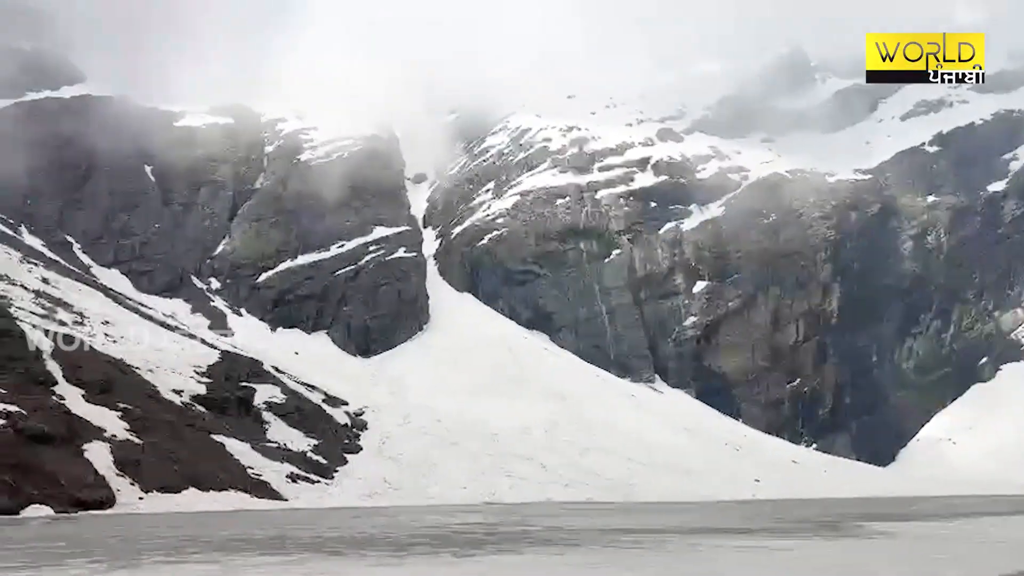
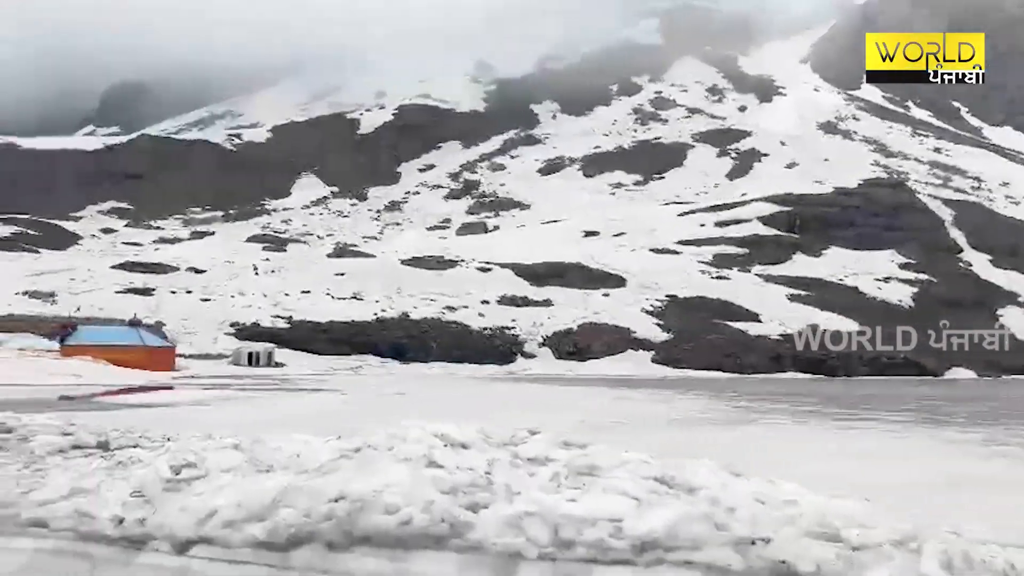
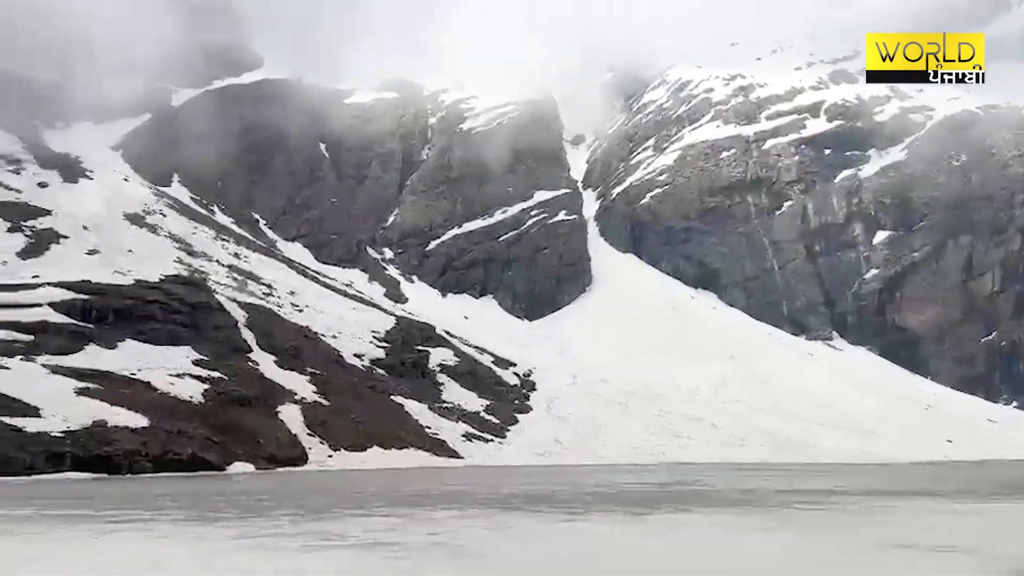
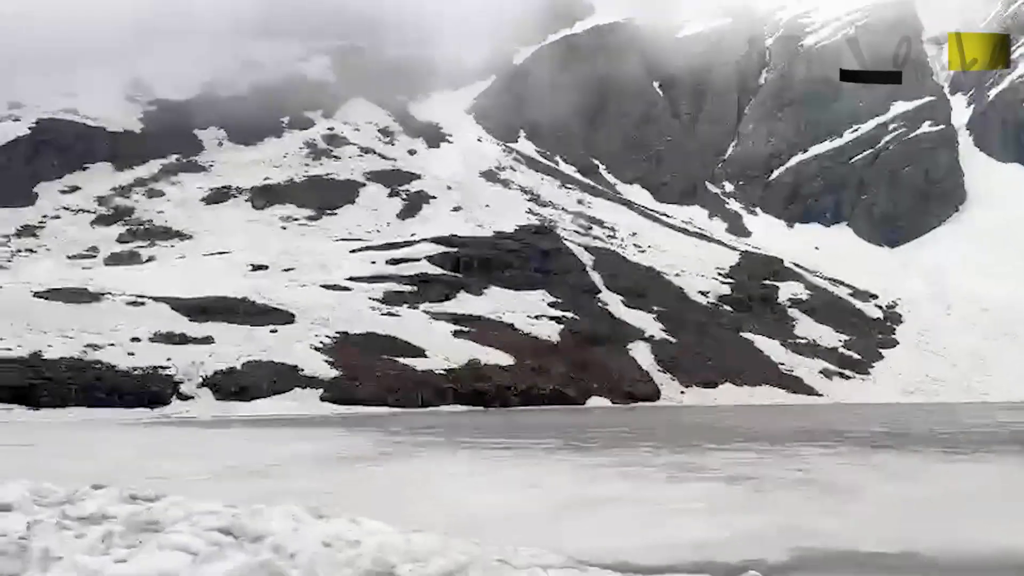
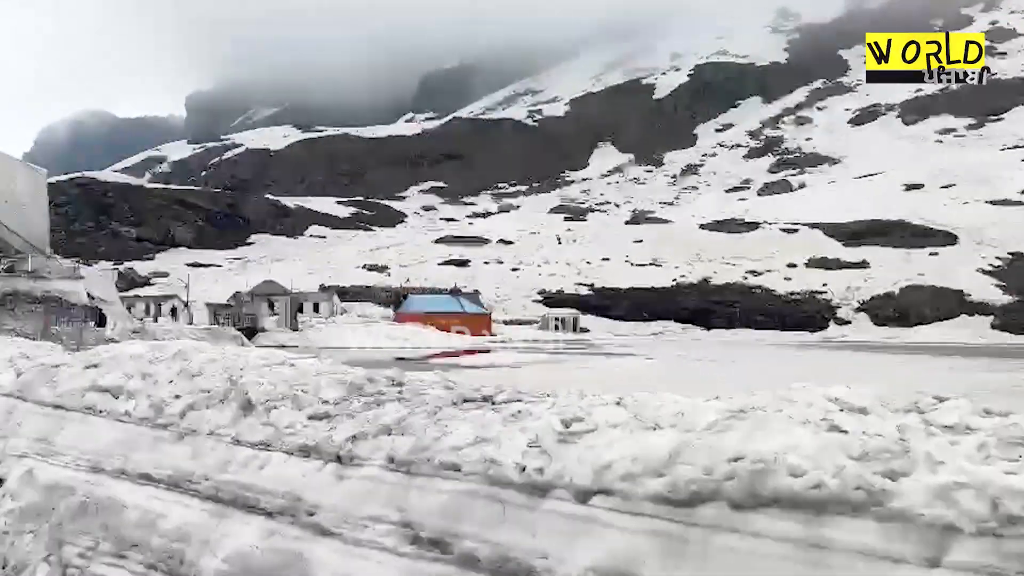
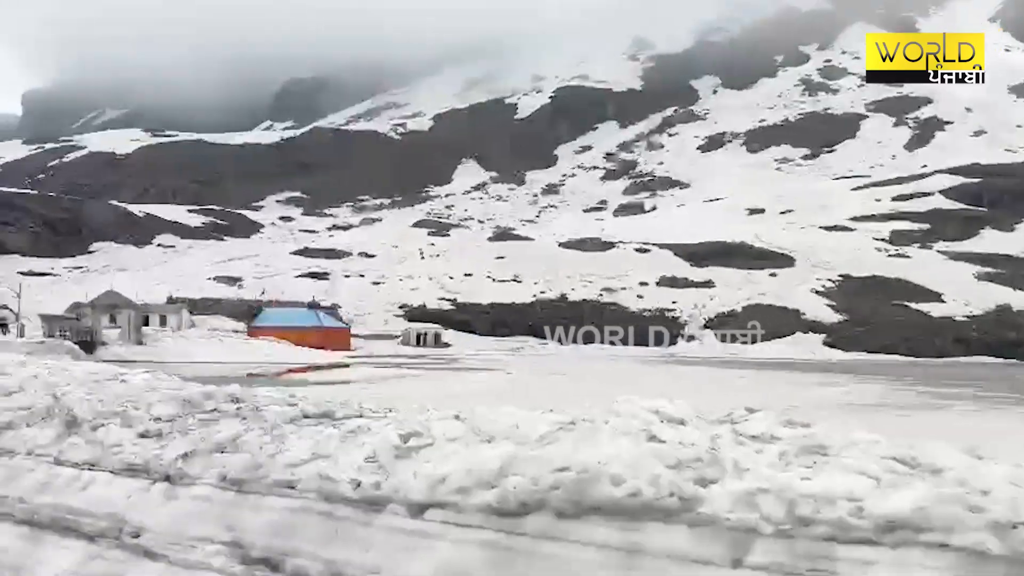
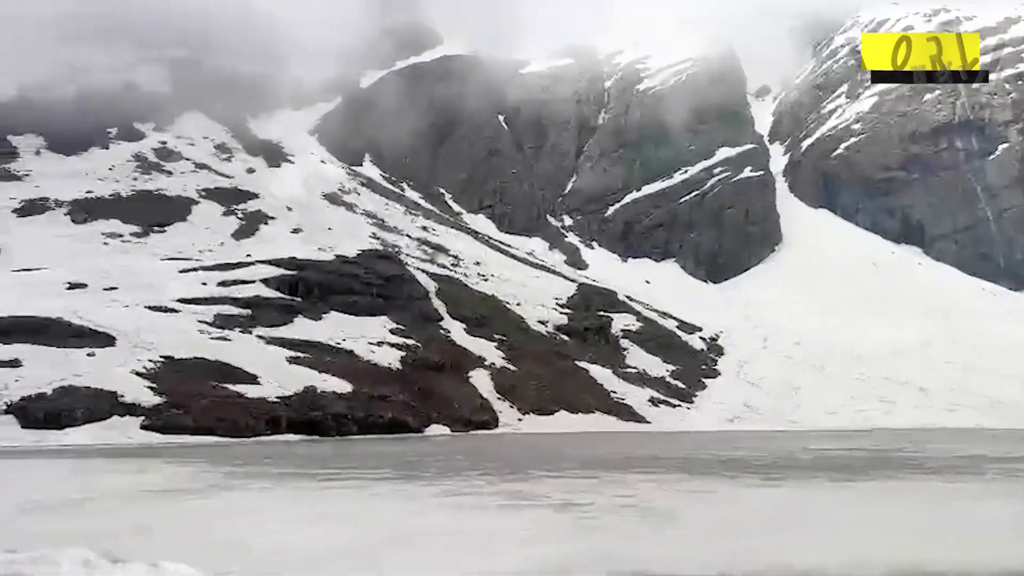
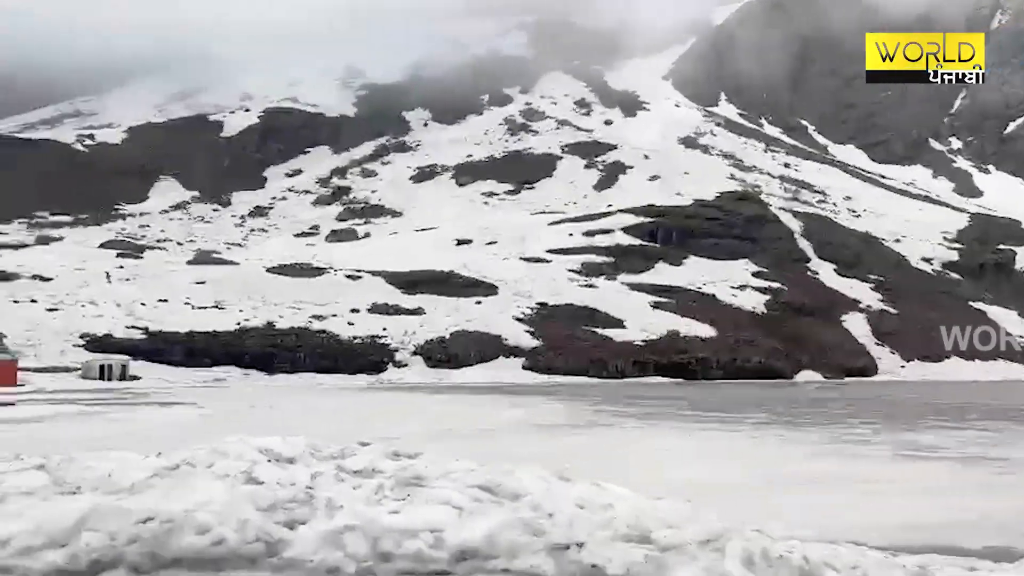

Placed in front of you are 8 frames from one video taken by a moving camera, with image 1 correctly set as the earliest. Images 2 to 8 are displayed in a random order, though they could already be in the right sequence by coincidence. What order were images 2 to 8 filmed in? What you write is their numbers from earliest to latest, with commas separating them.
3, 7, 4, 8, 2, 6, 5
